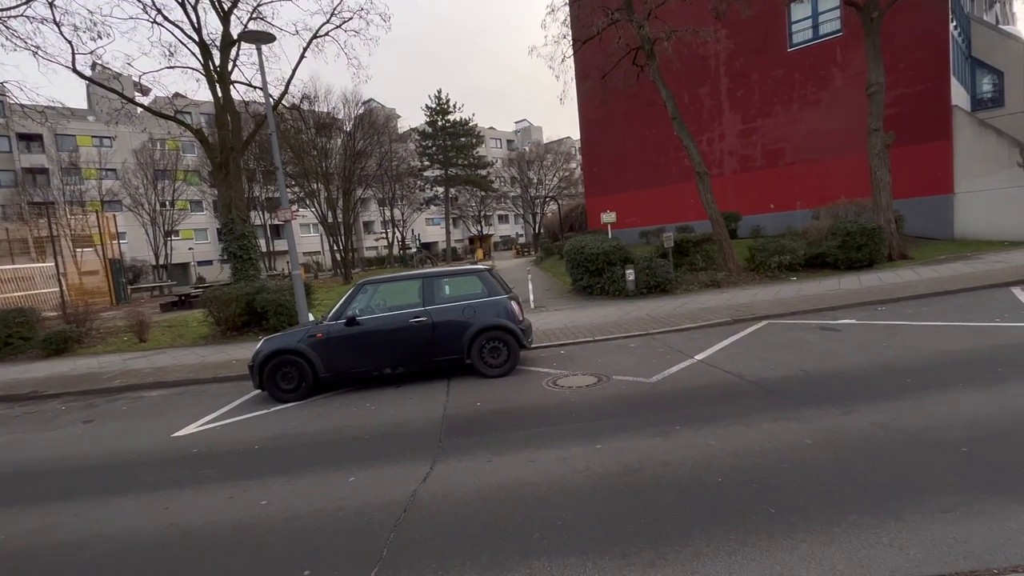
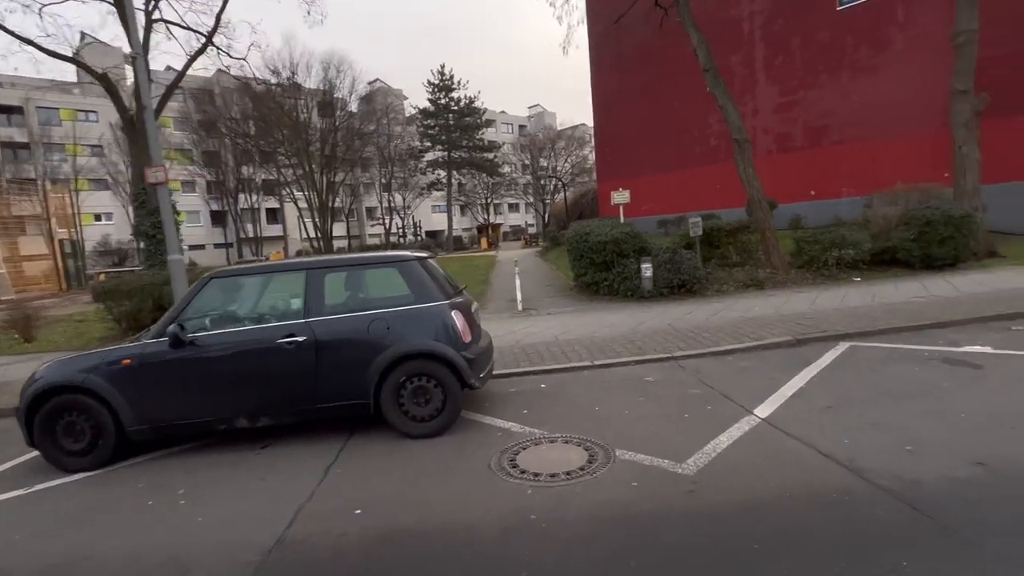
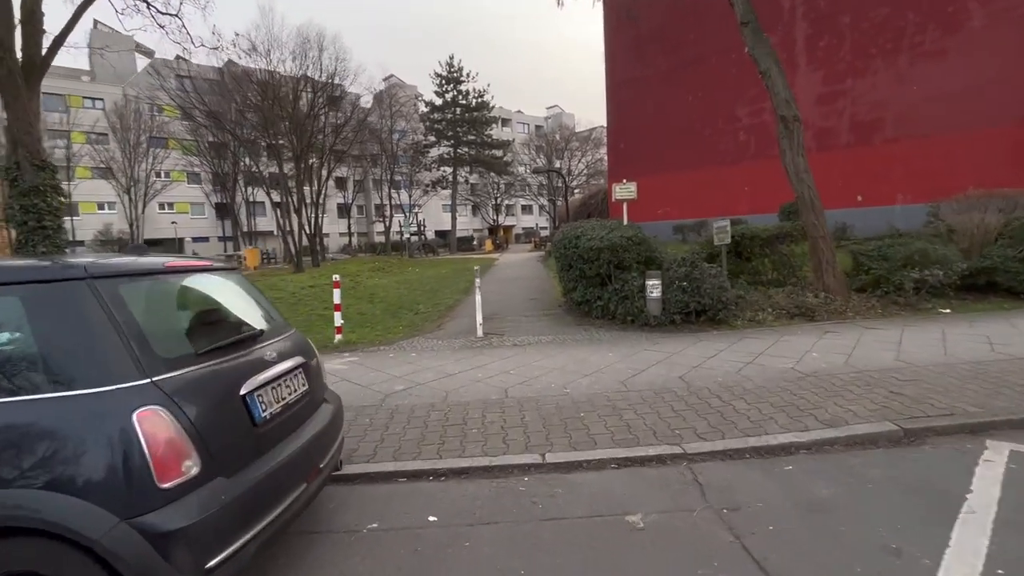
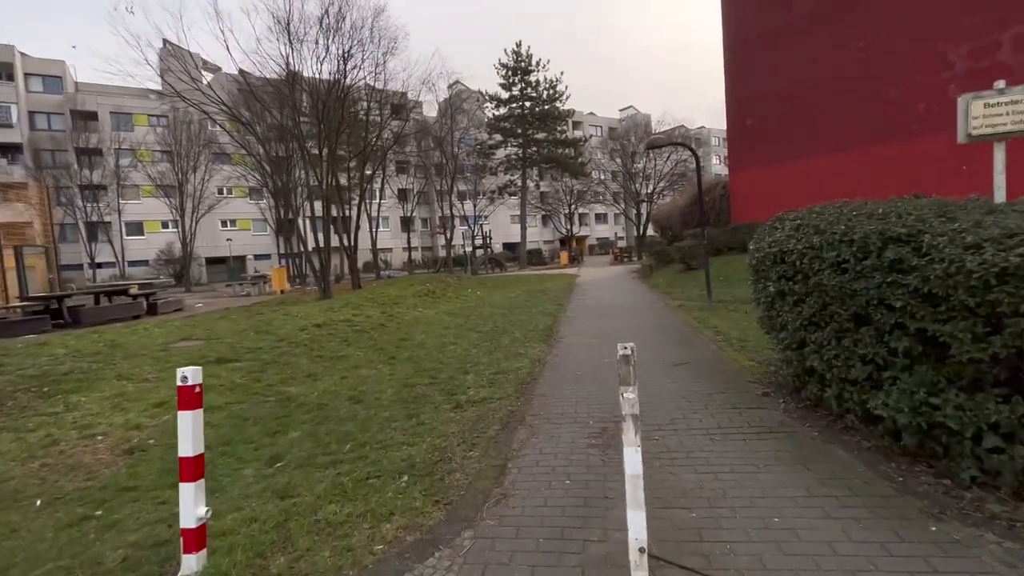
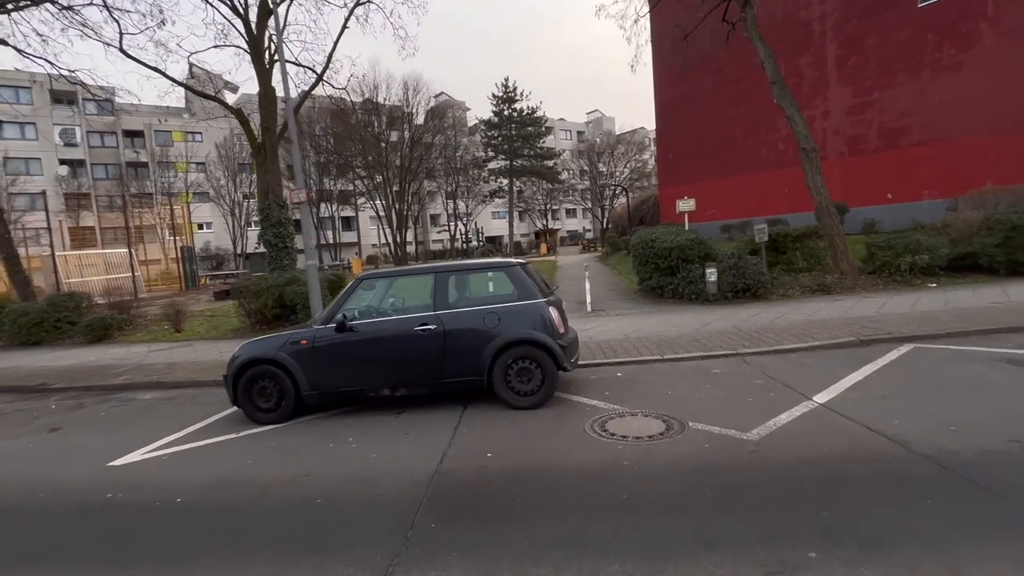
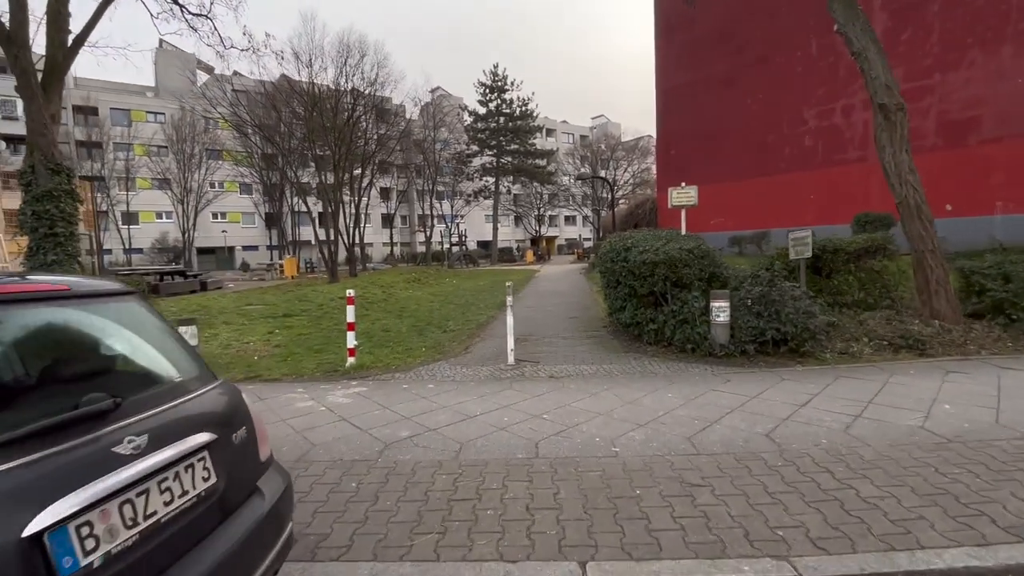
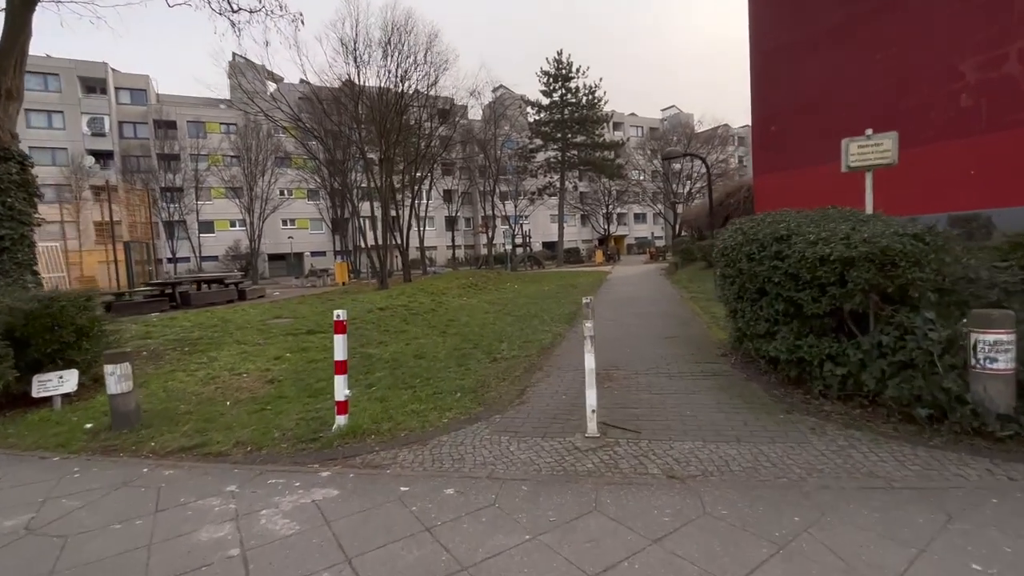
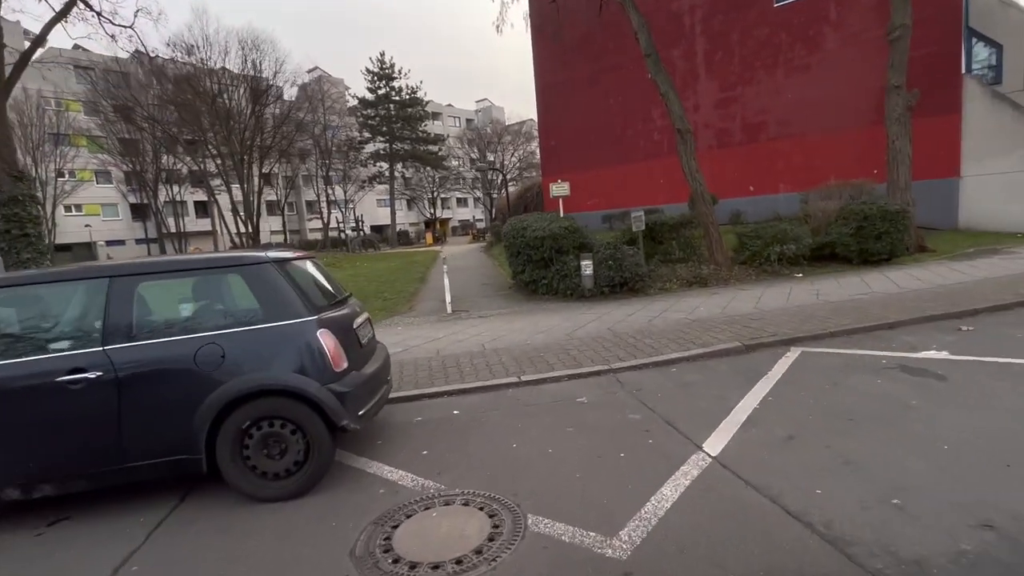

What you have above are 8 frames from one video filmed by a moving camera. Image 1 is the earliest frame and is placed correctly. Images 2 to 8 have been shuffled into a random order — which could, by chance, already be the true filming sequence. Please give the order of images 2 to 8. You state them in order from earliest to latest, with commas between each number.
5, 2, 8, 3, 6, 7, 4
